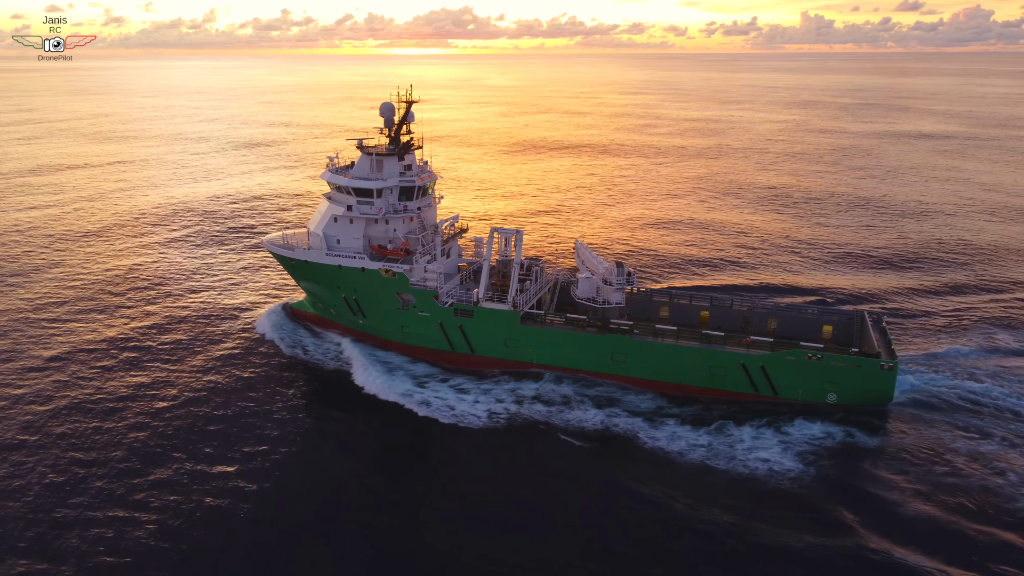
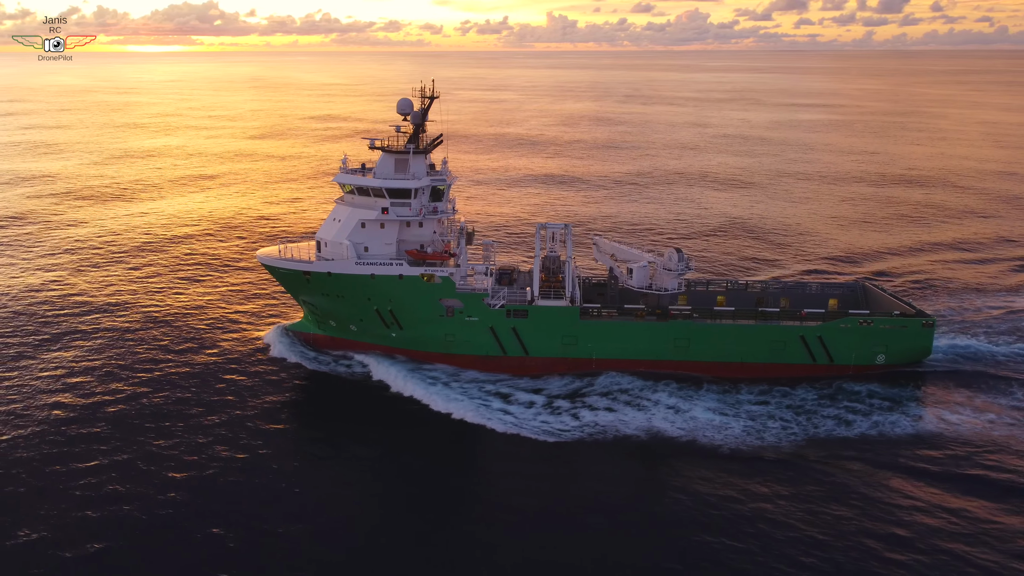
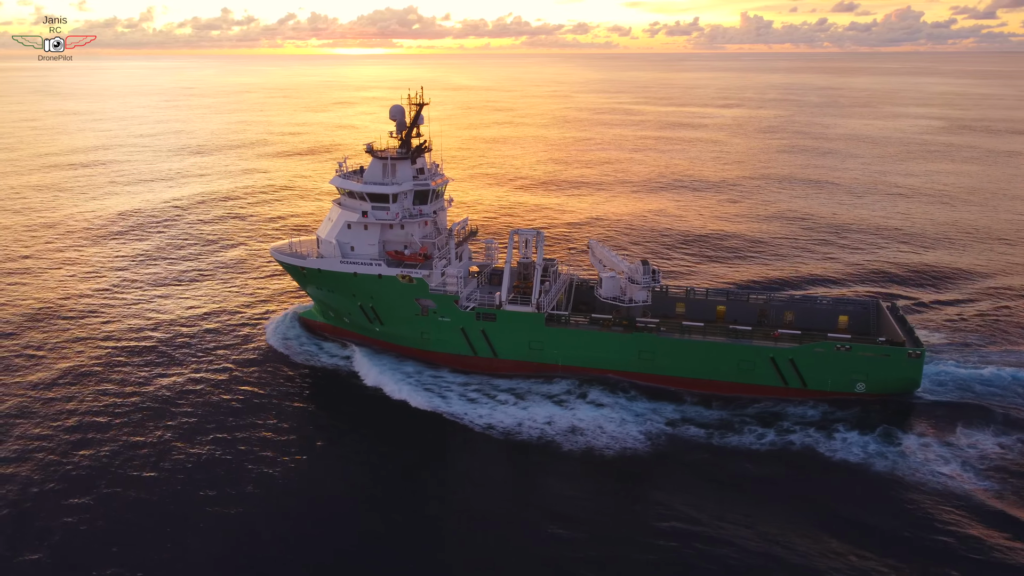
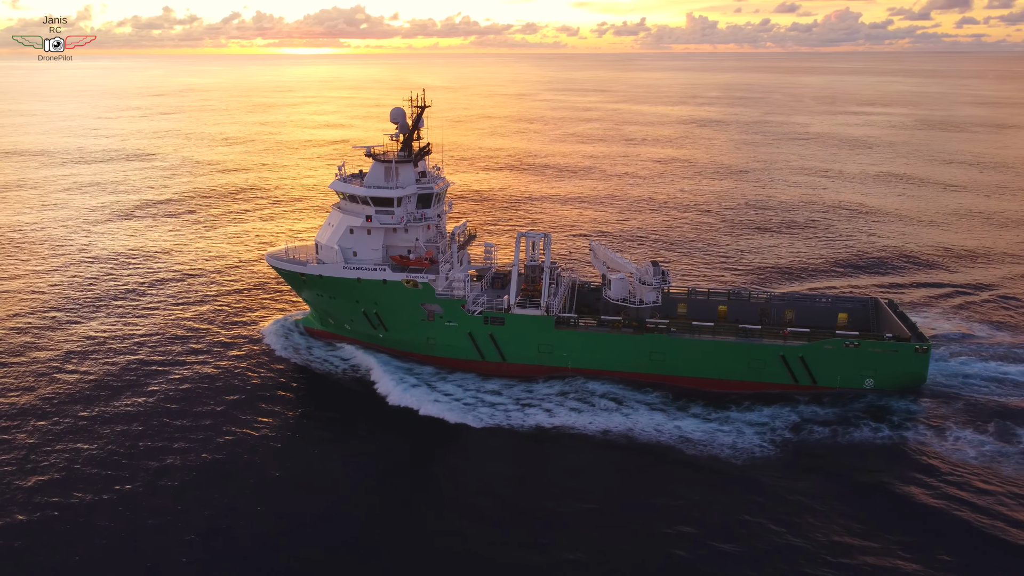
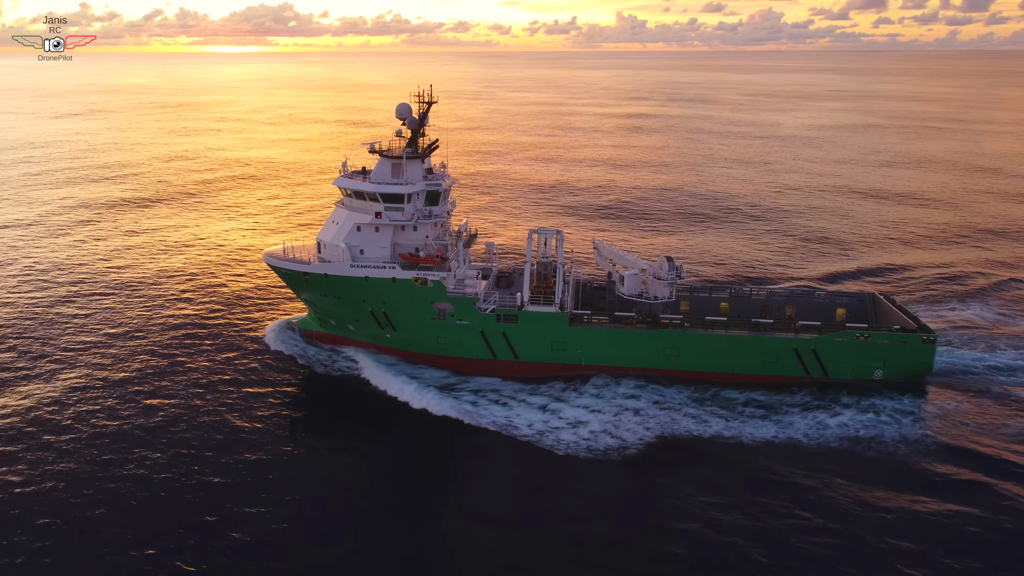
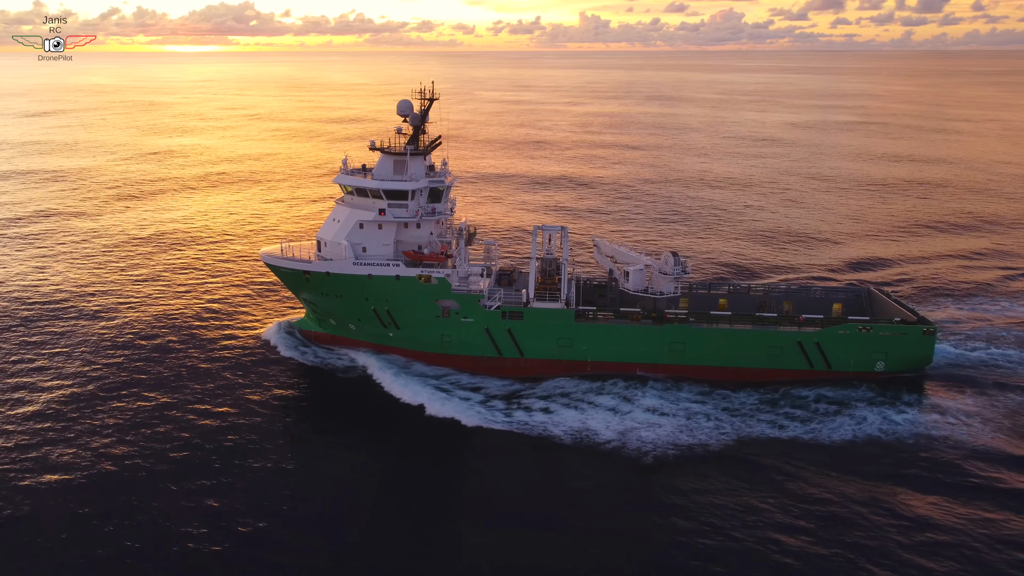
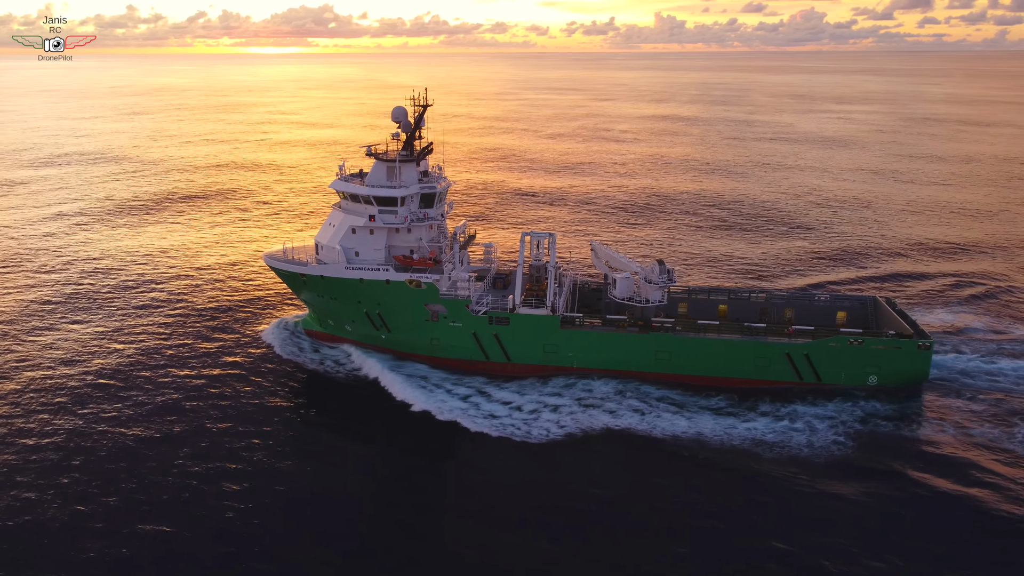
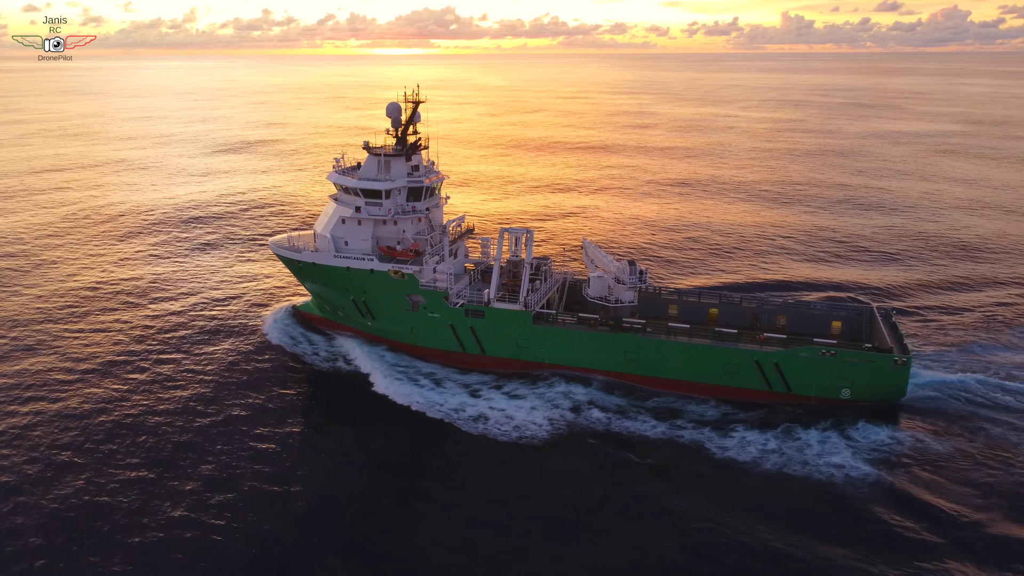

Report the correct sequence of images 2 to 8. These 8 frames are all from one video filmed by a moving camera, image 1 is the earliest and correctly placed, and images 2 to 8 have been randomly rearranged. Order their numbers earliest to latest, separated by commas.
8, 3, 4, 7, 5, 6, 2
